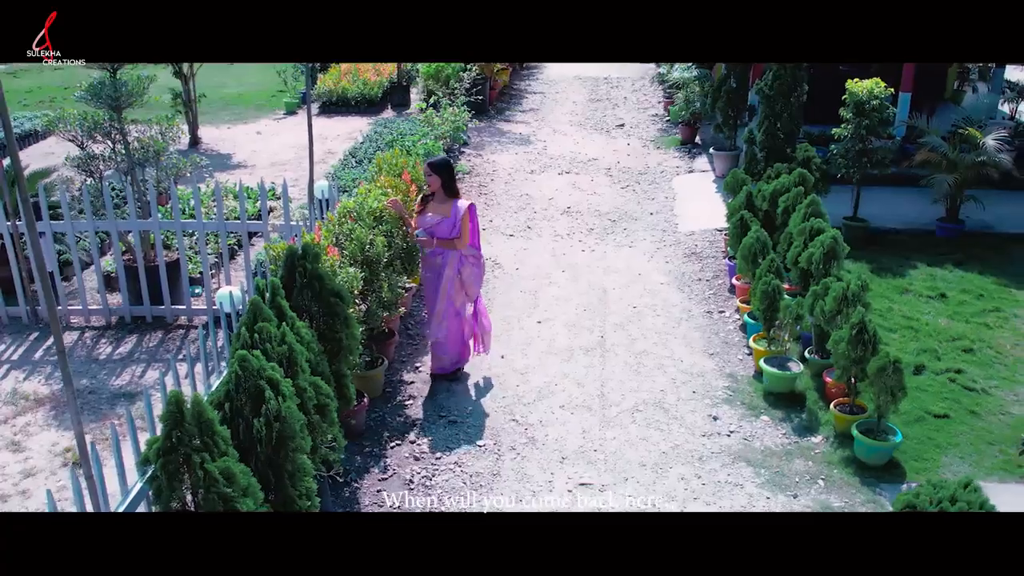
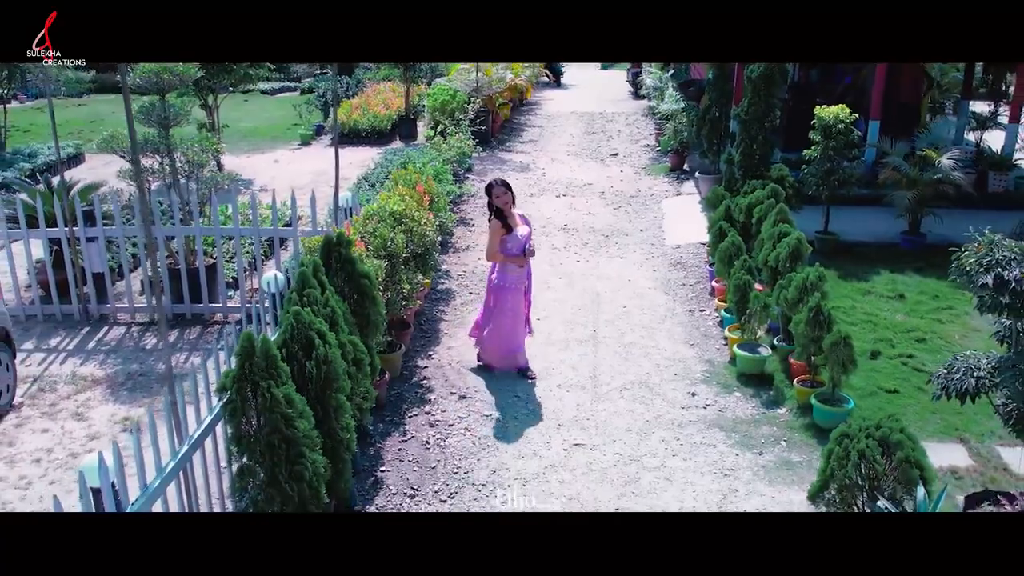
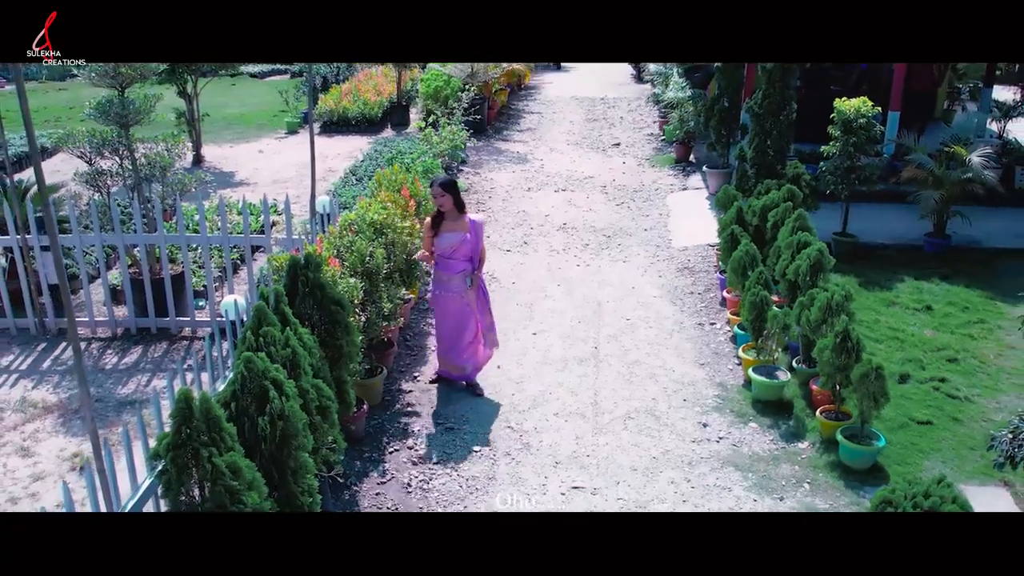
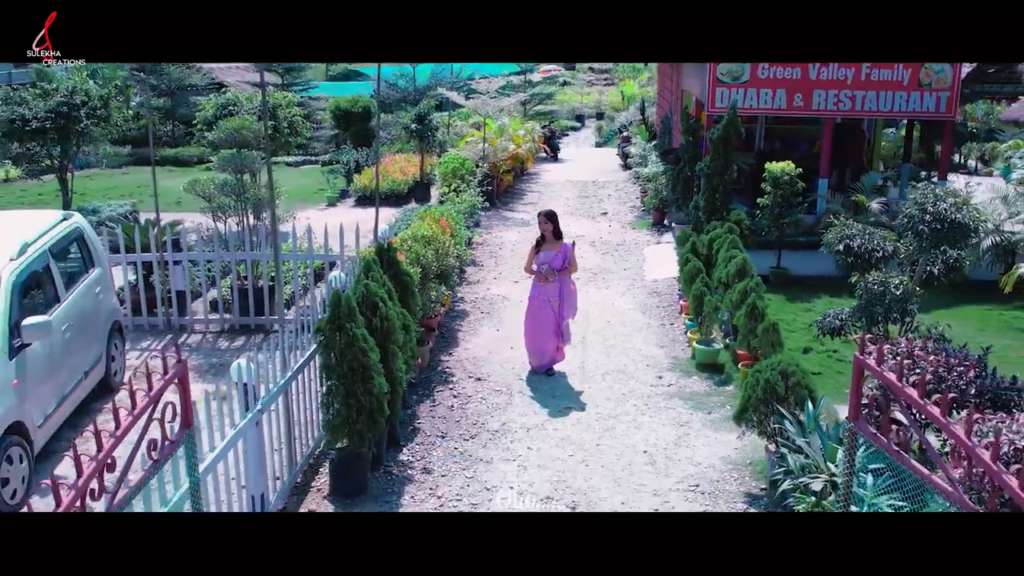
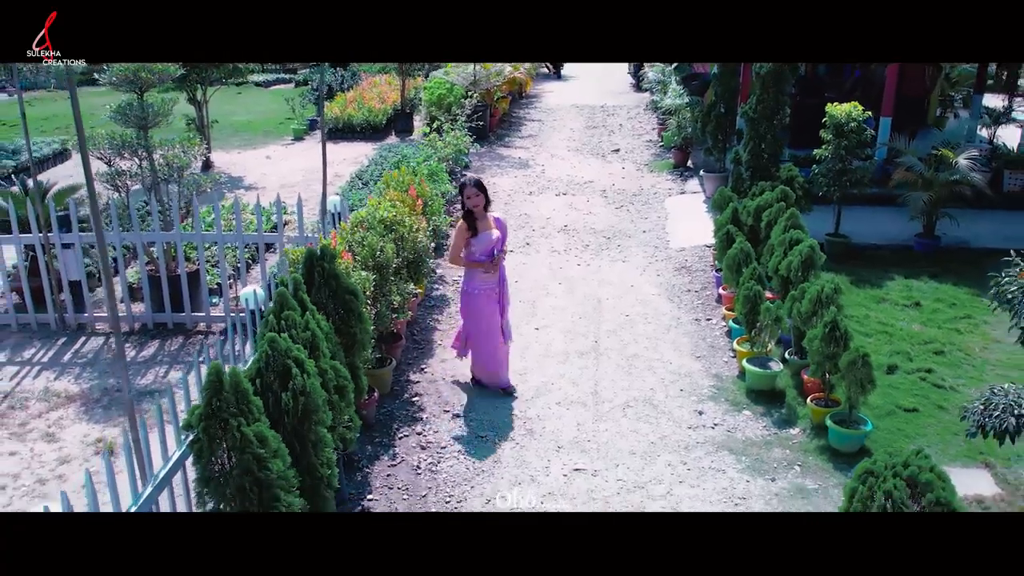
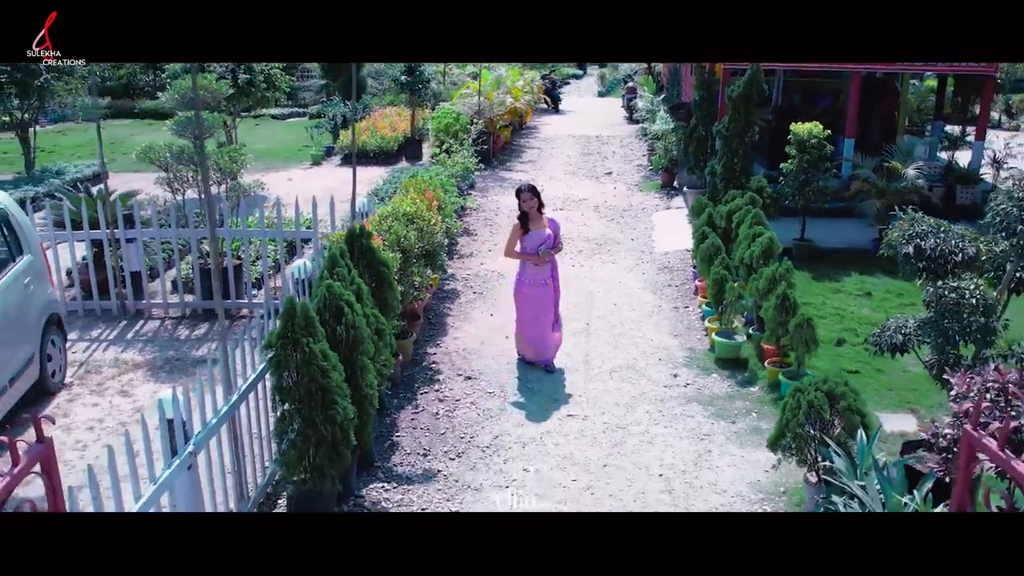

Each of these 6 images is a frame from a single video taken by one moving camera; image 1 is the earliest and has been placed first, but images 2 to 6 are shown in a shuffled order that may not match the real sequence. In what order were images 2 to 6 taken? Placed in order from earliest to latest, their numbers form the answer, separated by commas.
3, 5, 2, 6, 4
